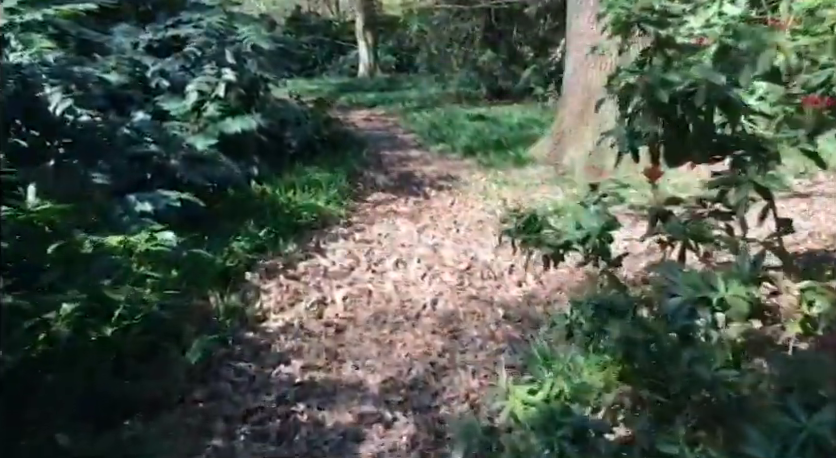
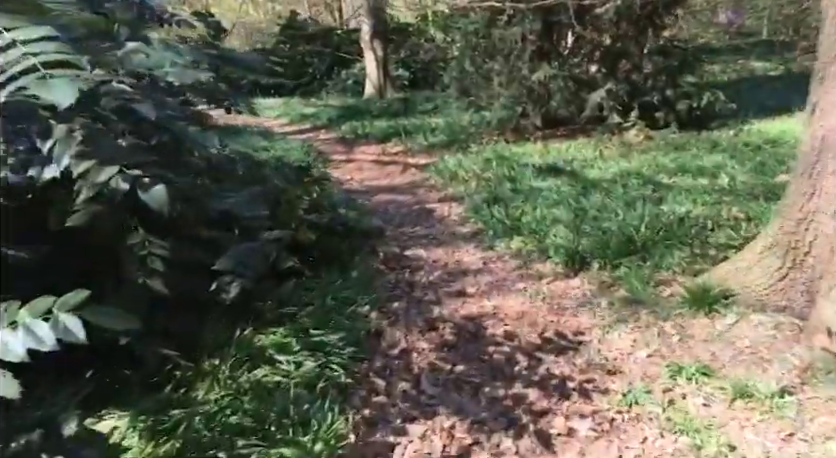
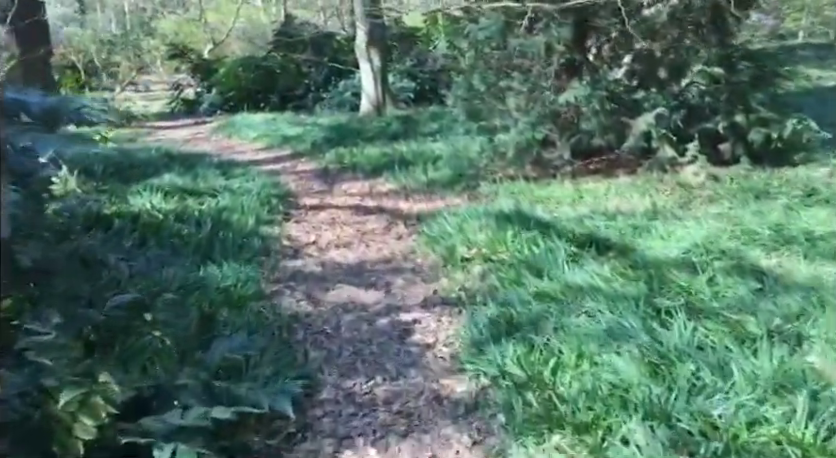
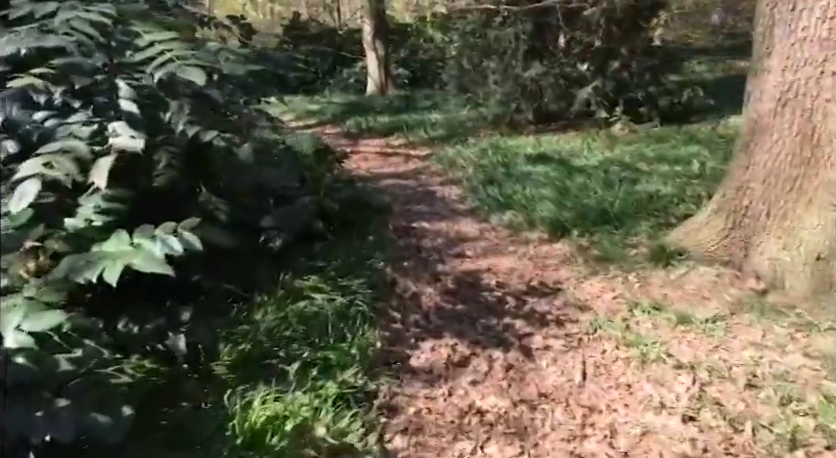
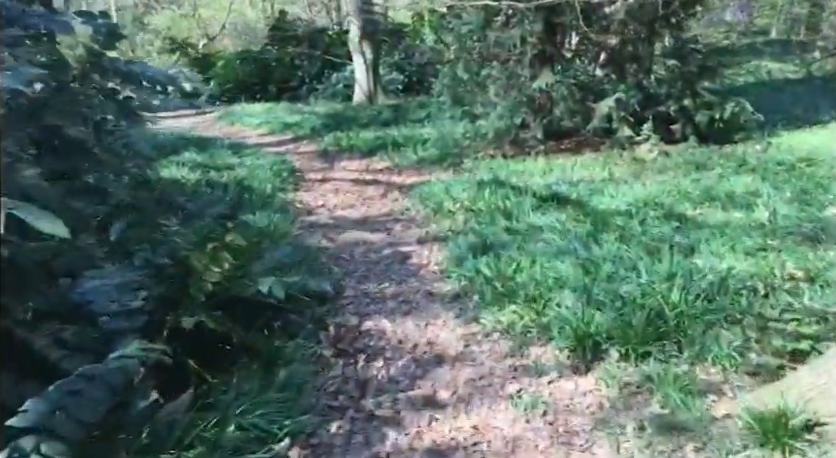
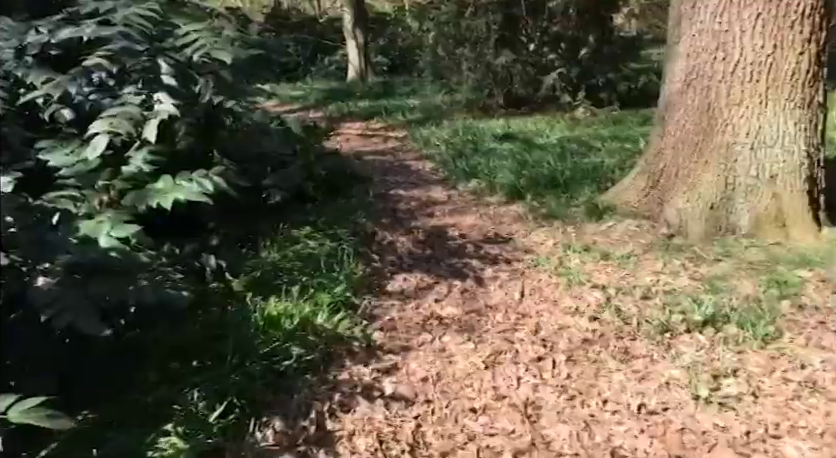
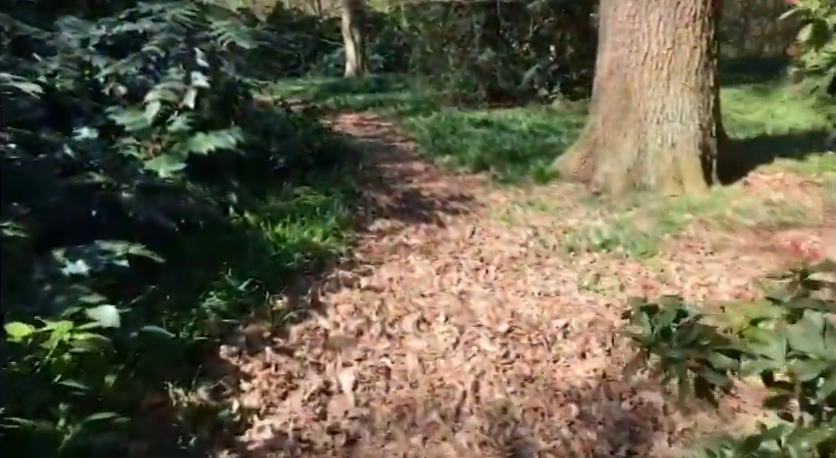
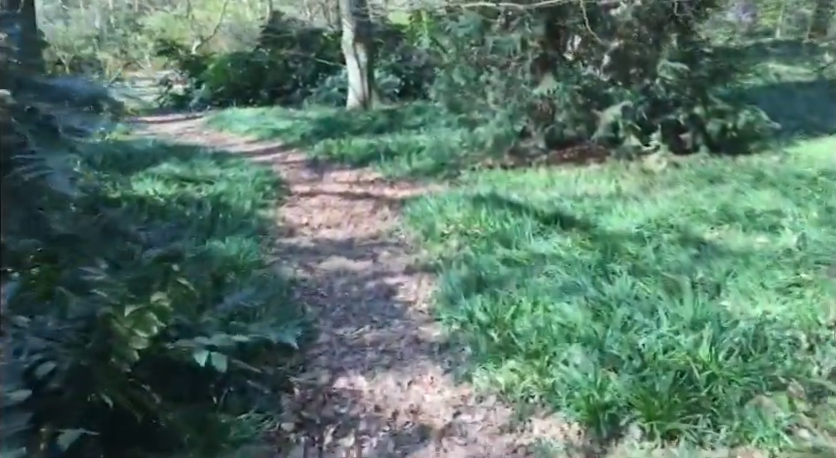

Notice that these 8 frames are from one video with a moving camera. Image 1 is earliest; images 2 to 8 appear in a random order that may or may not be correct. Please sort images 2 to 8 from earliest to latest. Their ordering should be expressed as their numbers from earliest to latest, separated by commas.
7, 6, 4, 2, 5, 8, 3
